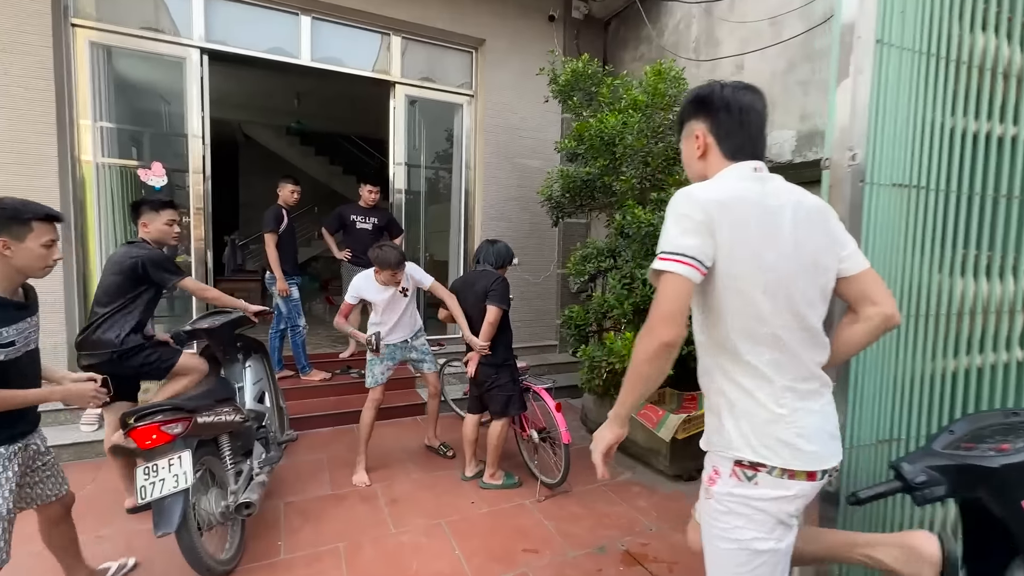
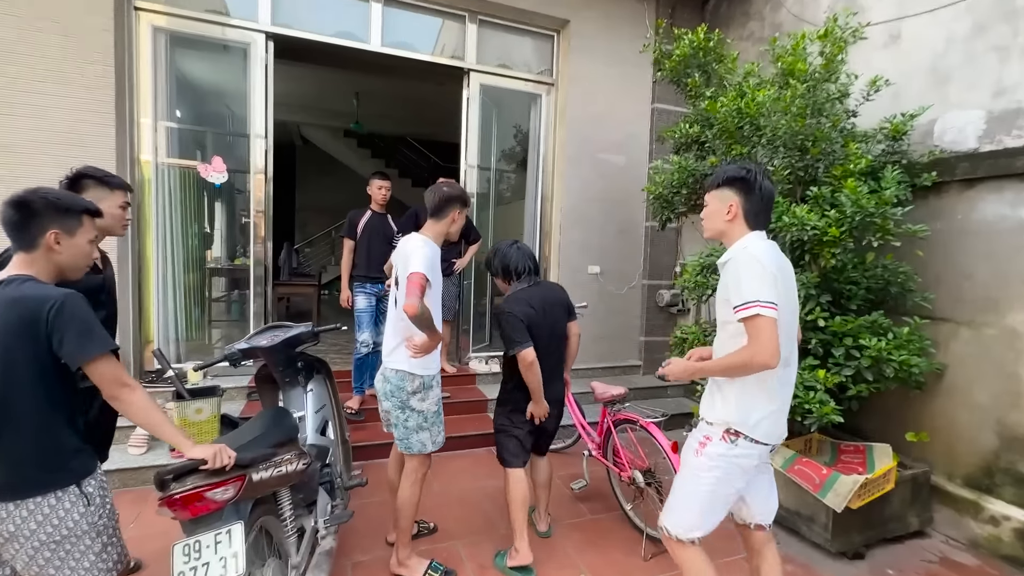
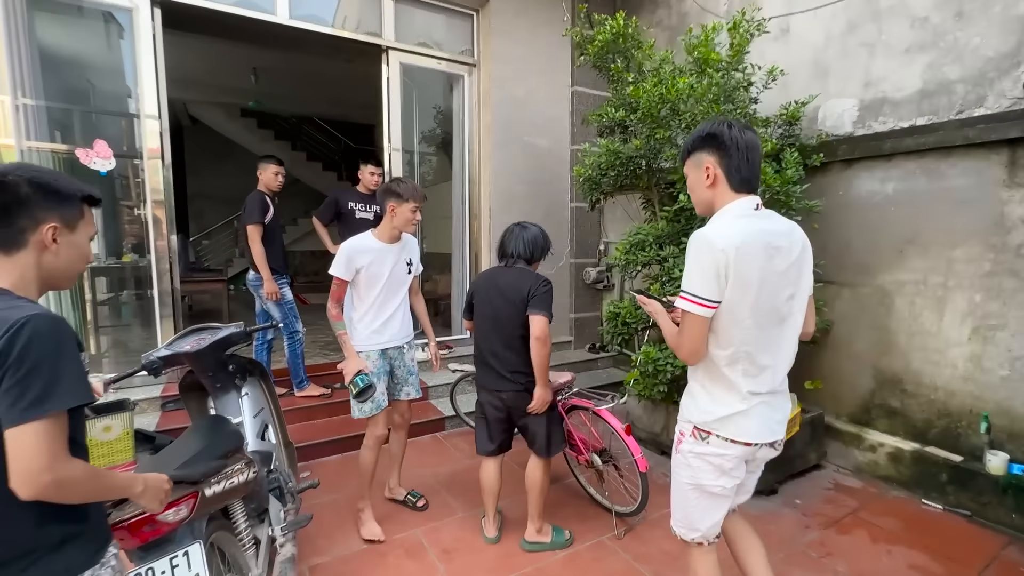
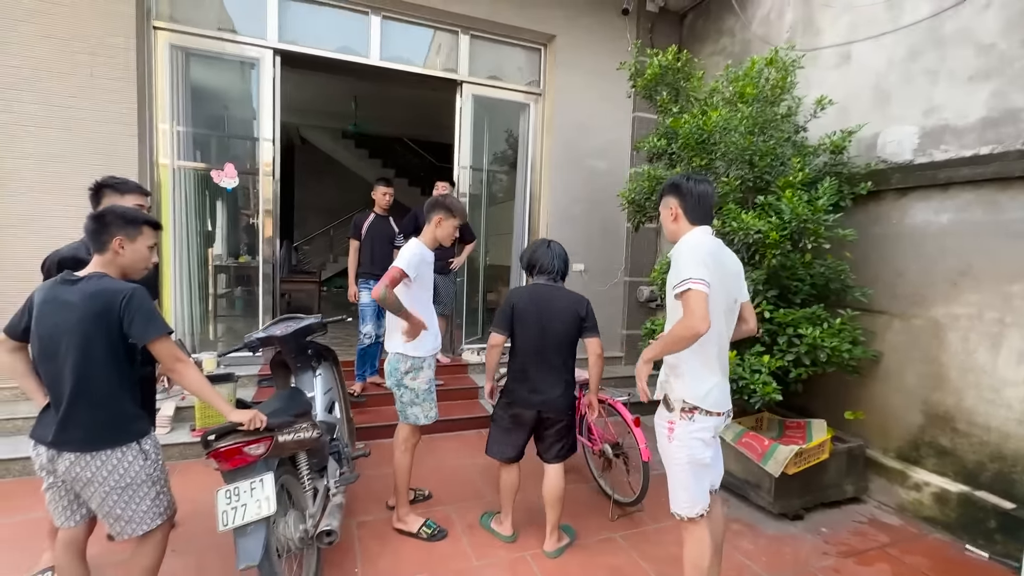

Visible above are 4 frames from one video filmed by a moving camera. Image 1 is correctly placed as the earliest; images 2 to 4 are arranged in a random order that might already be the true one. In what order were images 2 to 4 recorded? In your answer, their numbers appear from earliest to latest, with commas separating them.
3, 4, 2
